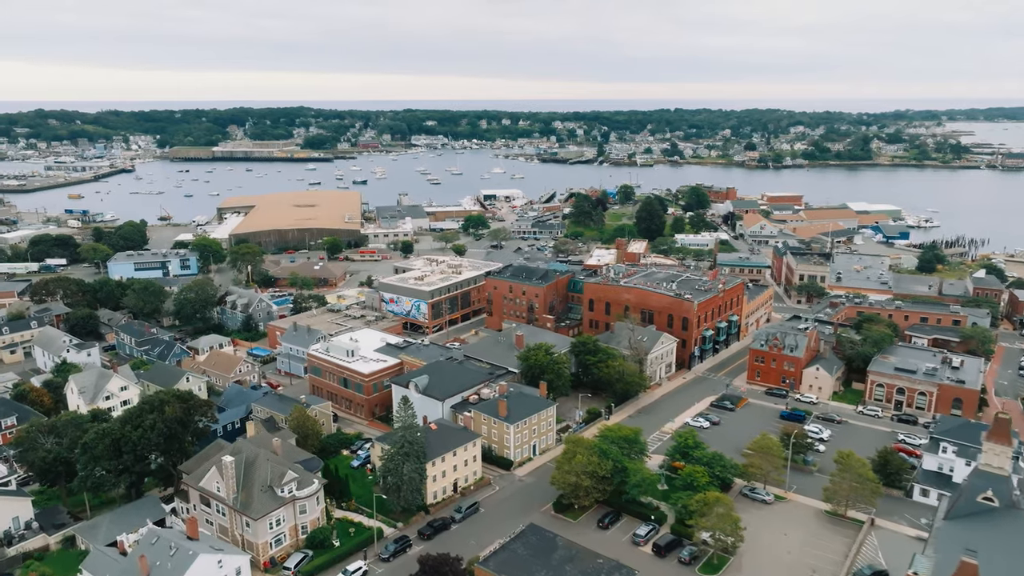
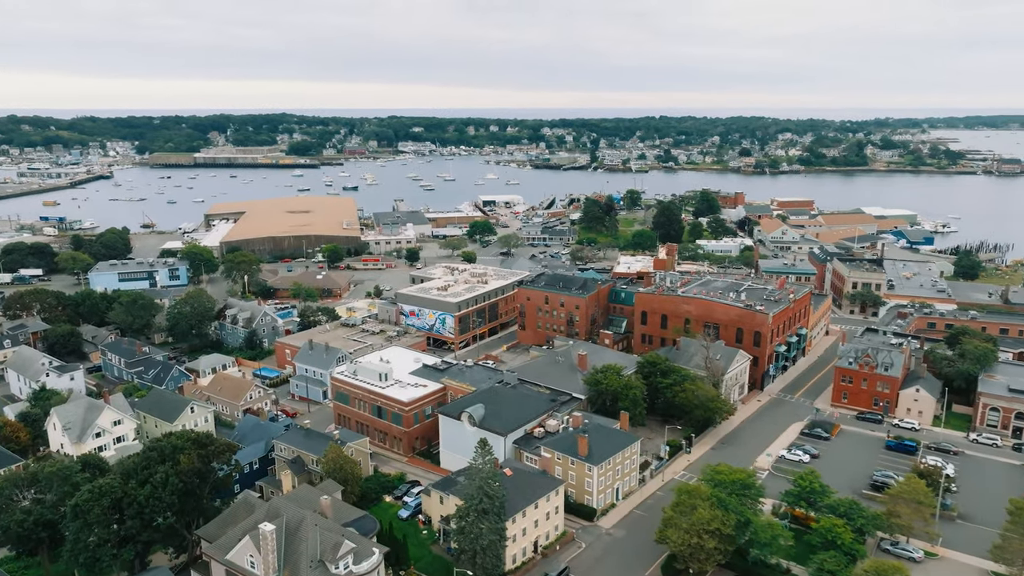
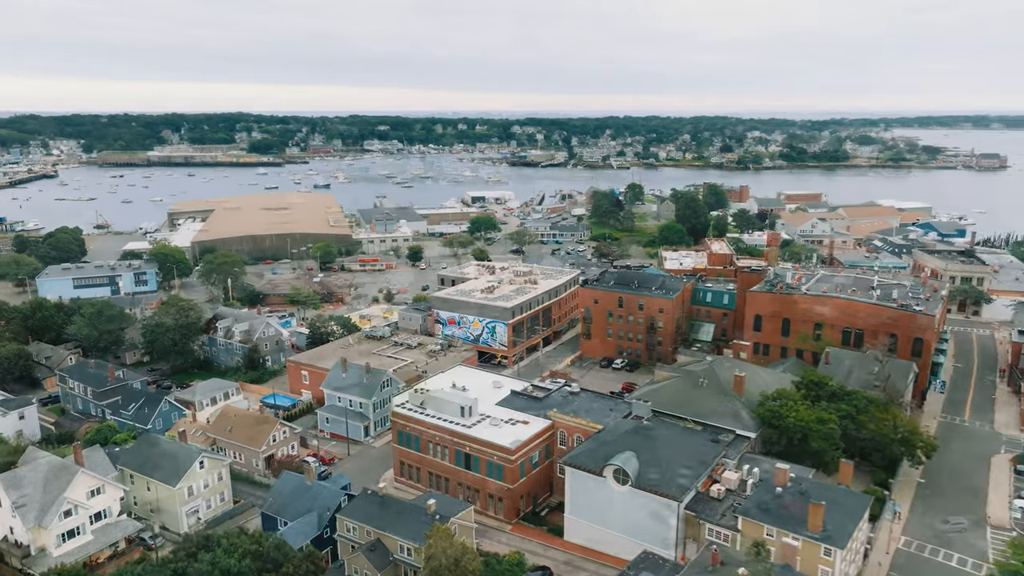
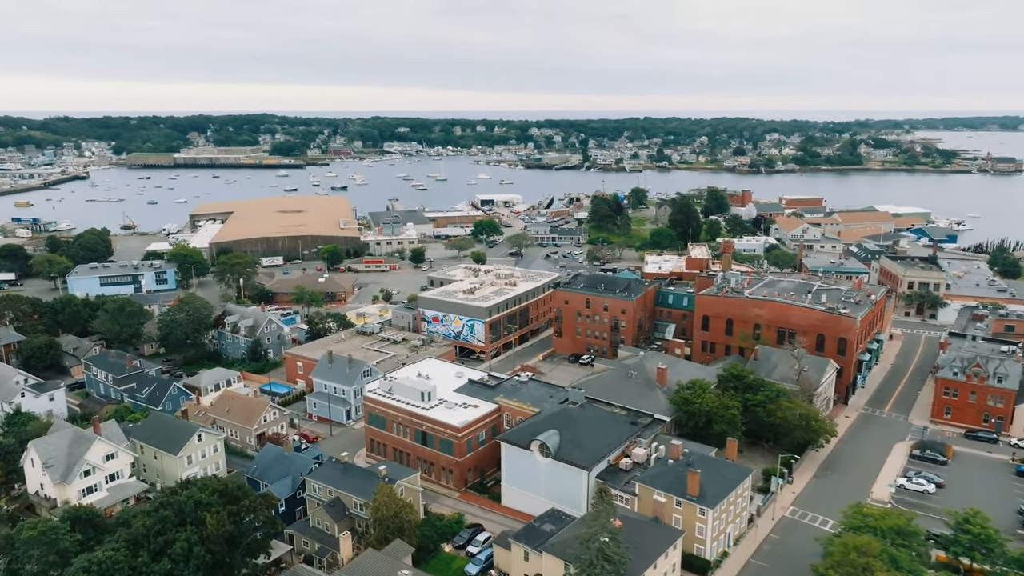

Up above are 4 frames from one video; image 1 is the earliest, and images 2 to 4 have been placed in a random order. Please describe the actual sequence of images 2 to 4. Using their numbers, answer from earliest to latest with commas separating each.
2, 4, 3
